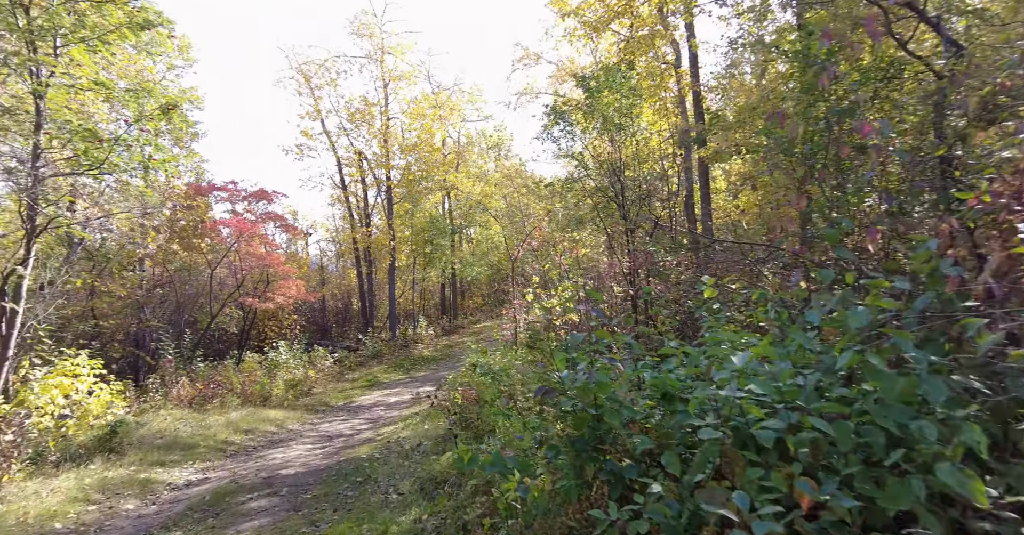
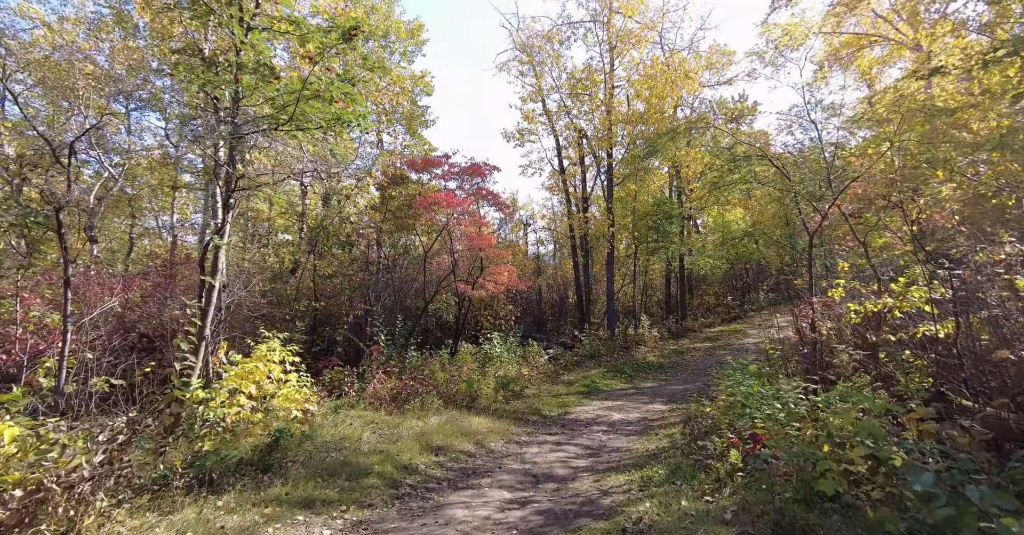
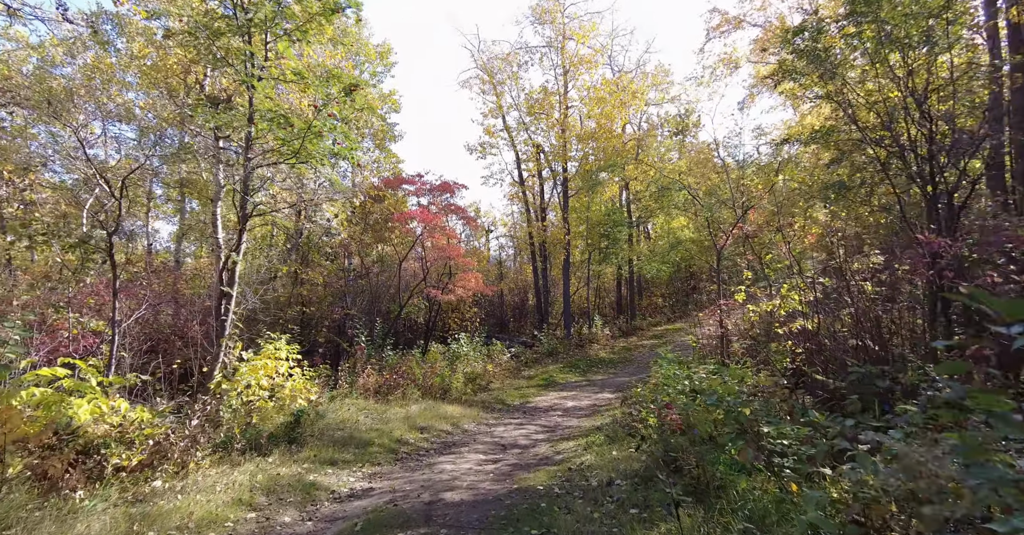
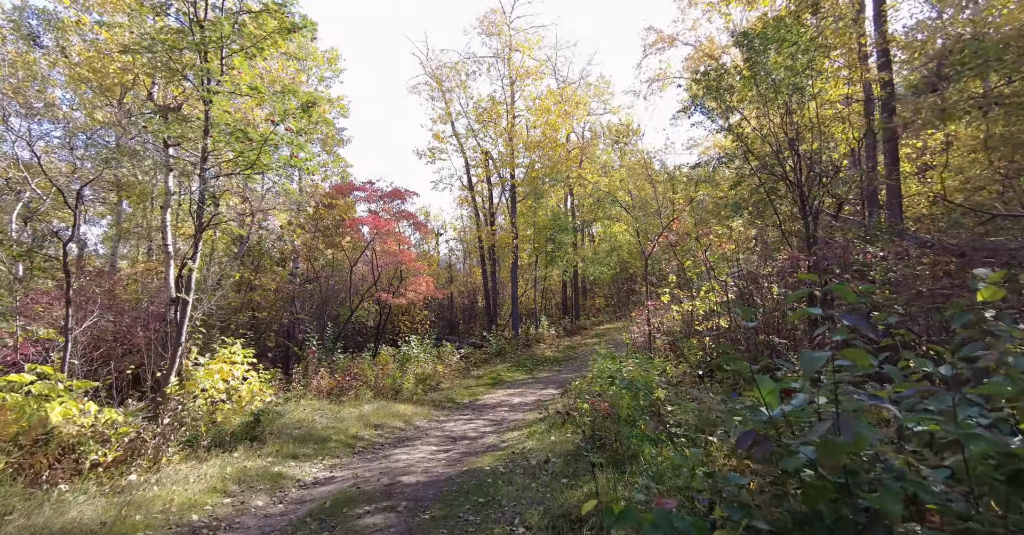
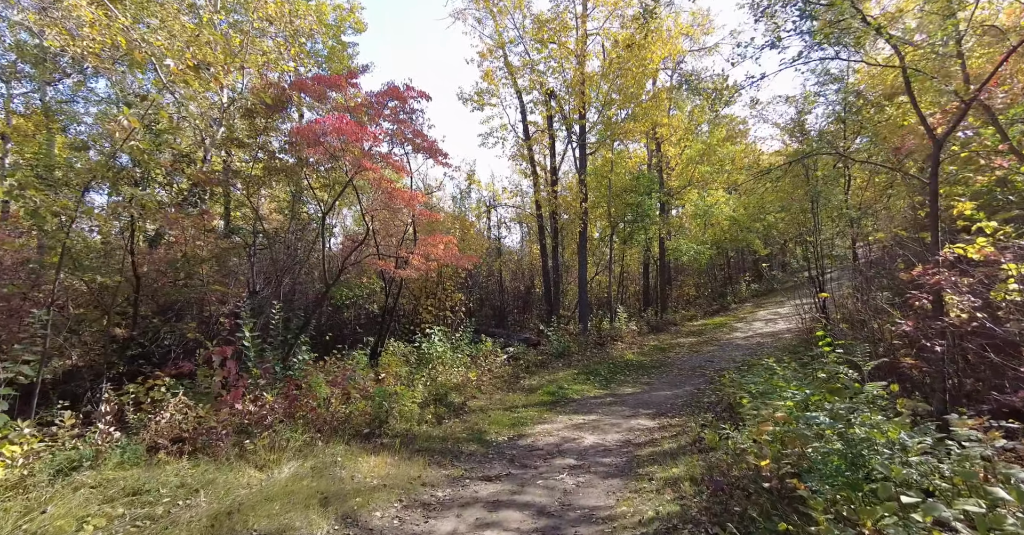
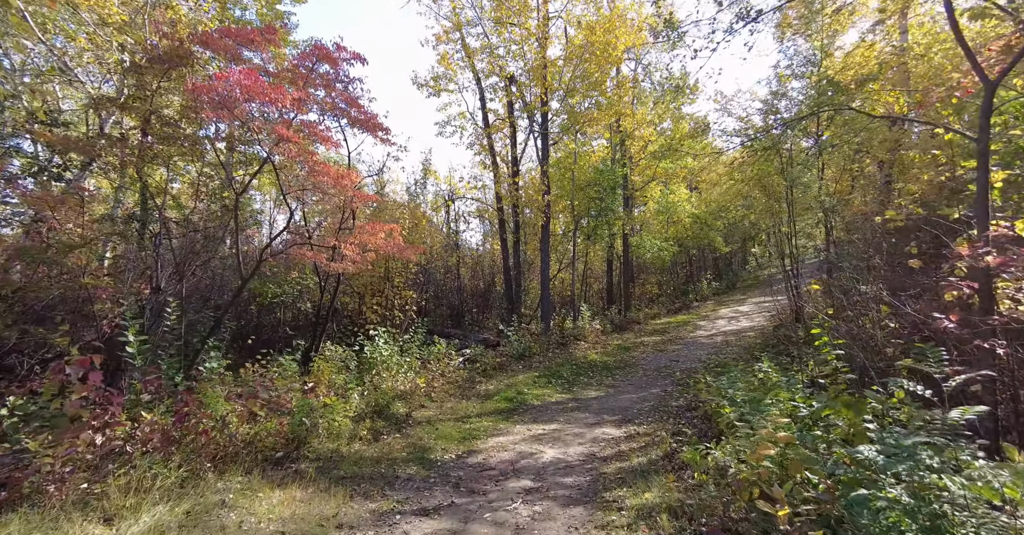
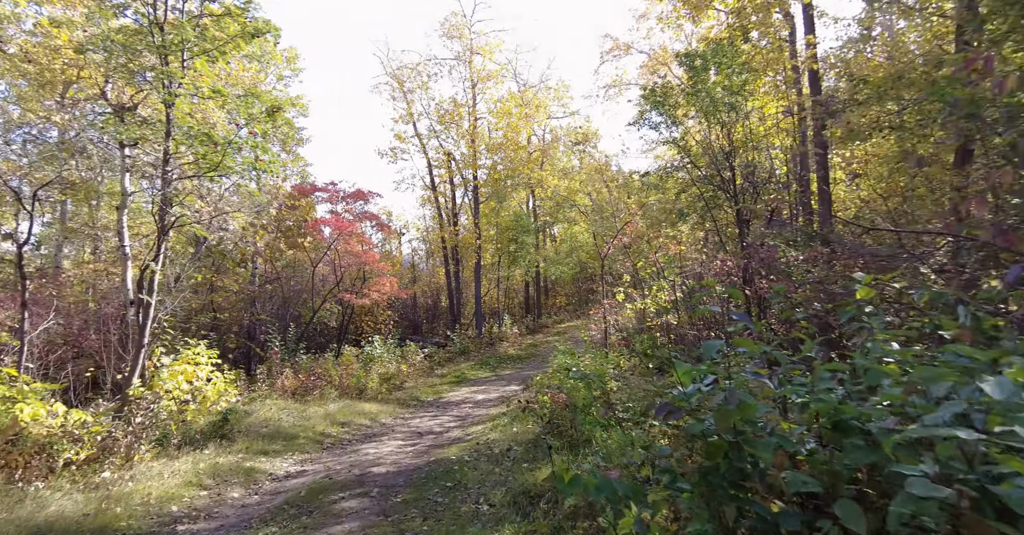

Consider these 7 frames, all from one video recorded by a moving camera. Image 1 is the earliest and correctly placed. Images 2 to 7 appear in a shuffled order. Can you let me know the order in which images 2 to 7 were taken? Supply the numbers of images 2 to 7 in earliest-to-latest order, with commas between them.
7, 4, 3, 2, 5, 6
